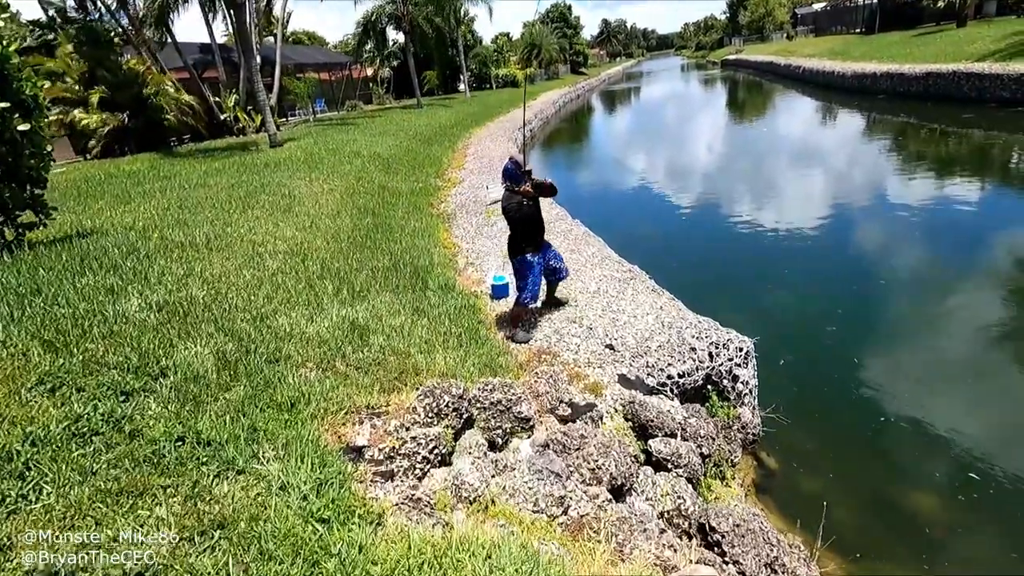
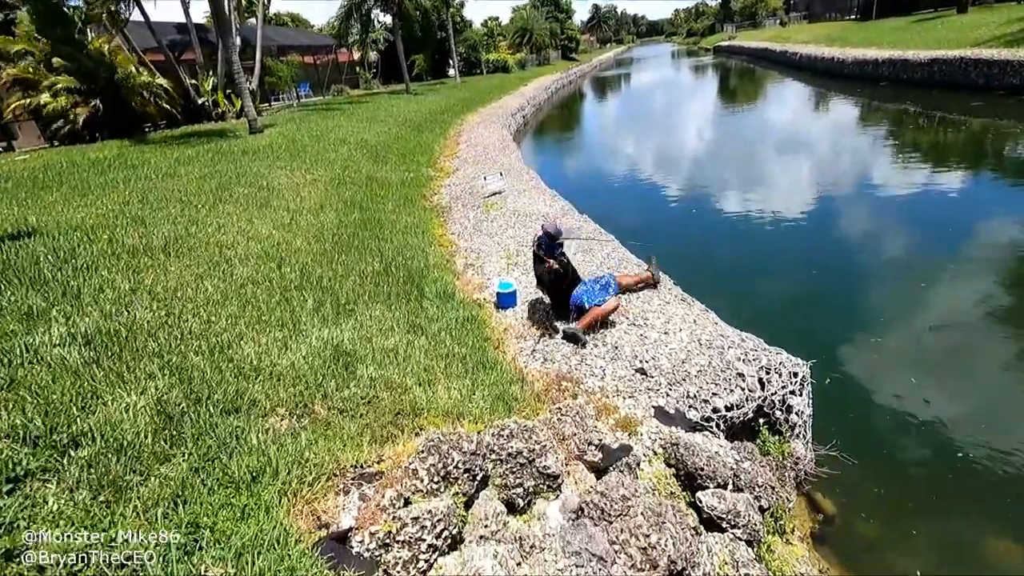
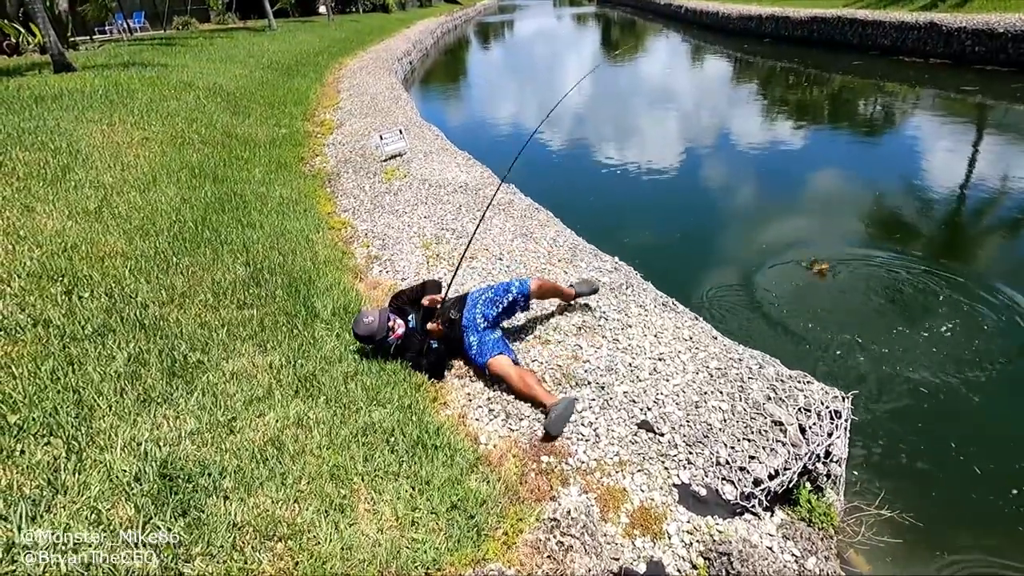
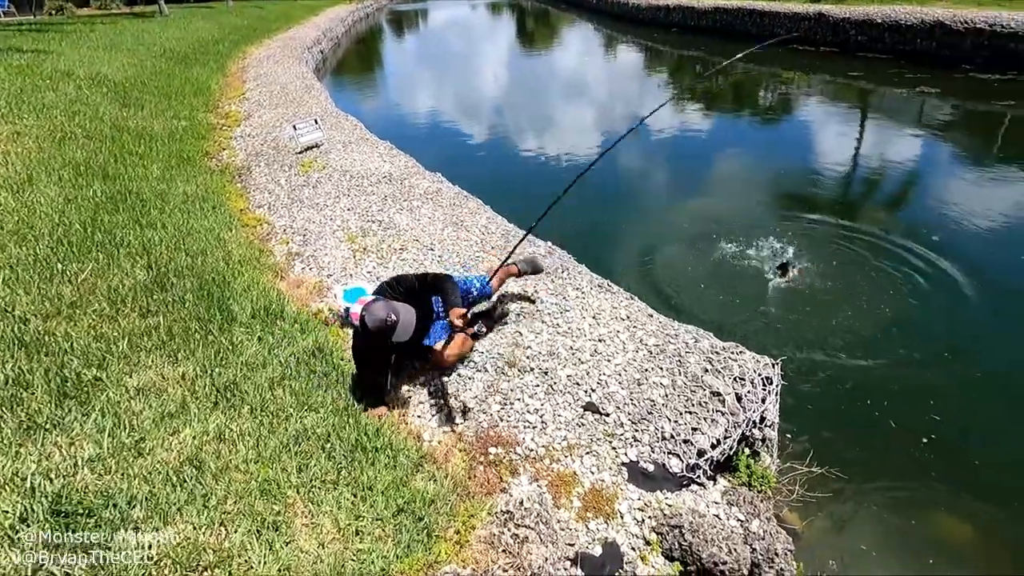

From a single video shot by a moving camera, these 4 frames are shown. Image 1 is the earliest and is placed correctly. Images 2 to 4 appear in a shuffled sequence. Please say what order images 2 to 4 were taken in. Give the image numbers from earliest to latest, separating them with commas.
2, 3, 4
